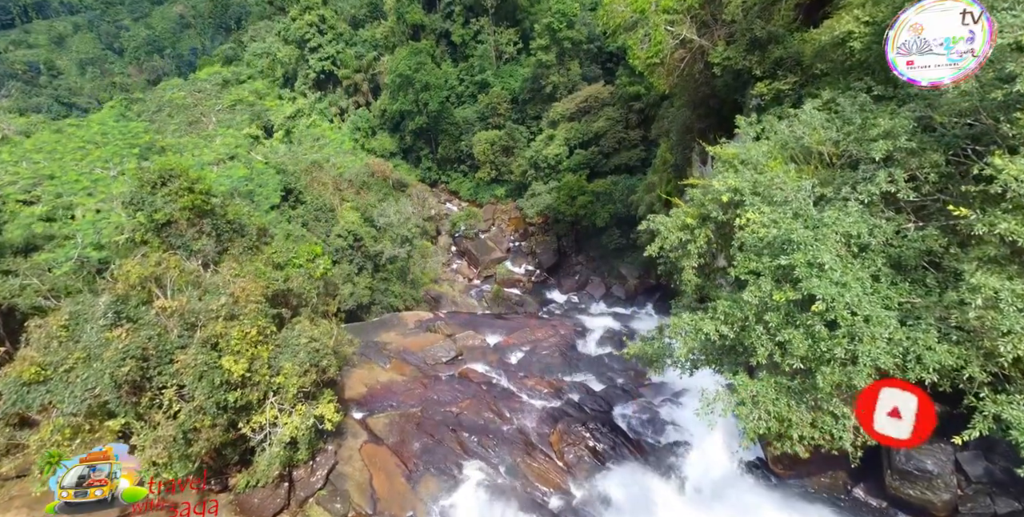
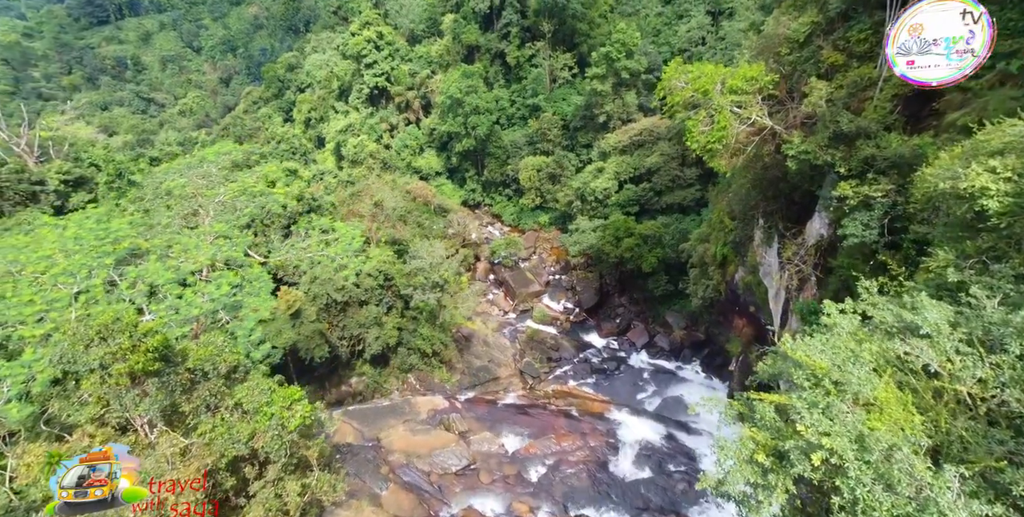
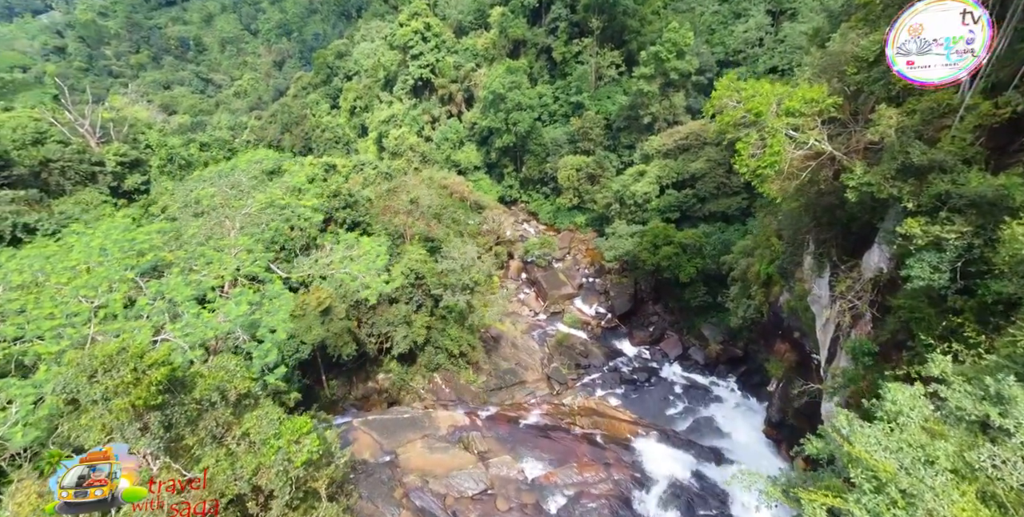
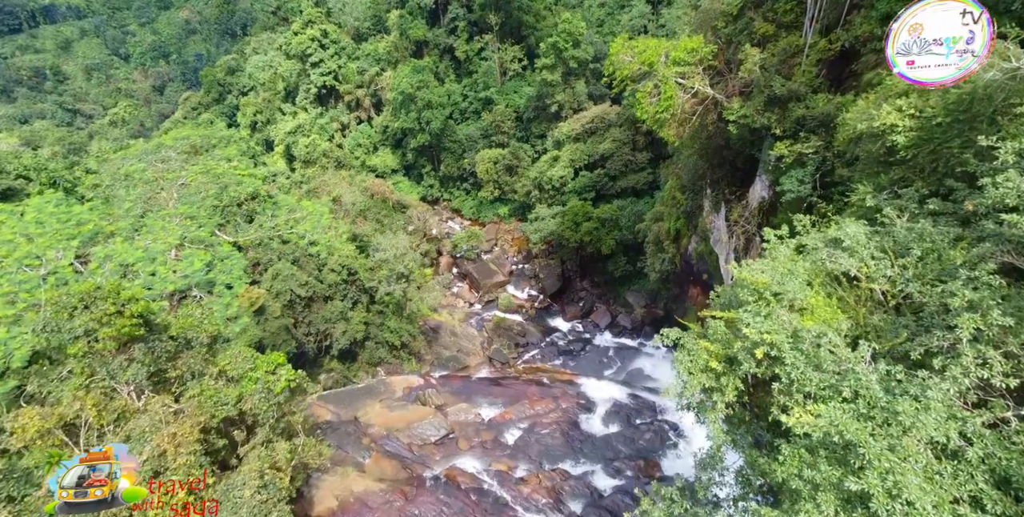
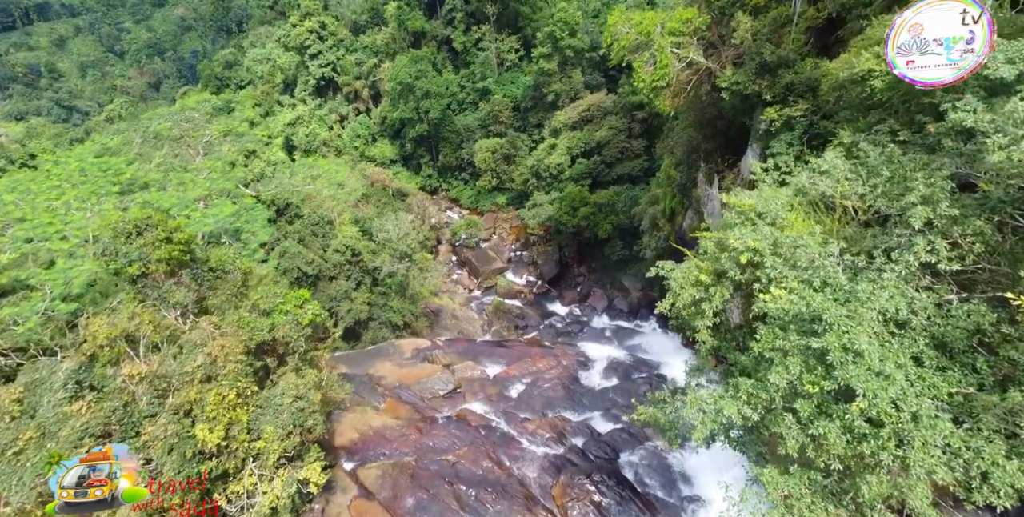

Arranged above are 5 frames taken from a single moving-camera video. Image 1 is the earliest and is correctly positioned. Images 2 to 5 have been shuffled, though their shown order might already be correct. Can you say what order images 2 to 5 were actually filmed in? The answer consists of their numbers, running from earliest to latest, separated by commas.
5, 4, 2, 3
